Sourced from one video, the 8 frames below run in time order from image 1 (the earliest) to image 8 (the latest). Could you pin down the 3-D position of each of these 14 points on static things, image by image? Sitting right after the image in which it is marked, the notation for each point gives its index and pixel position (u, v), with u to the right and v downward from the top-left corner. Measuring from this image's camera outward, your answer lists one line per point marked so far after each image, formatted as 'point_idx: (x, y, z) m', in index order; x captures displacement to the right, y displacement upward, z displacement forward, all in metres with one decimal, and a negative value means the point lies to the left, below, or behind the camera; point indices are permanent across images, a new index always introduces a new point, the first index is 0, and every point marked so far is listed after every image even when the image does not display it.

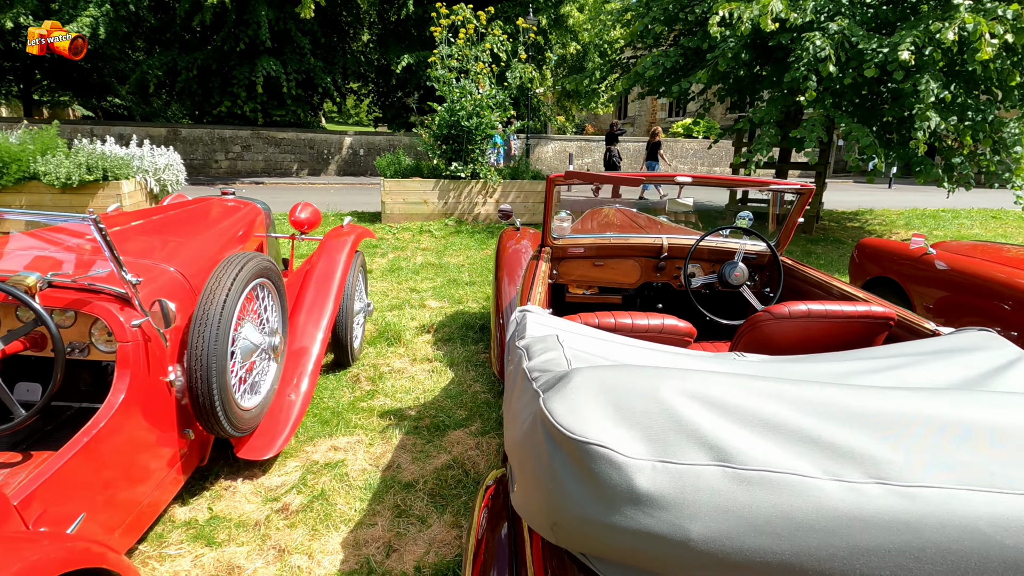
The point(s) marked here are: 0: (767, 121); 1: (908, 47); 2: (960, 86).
0: (+3.1, +2.1, +6.5) m
1: (+3.8, +2.3, +5.2) m
2: (+5.1, +2.3, +6.1) m
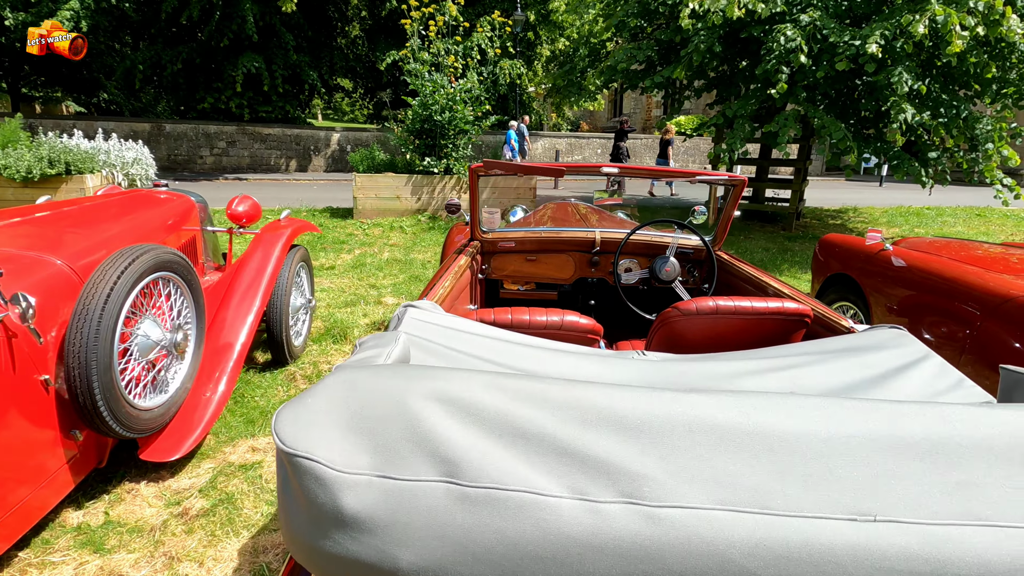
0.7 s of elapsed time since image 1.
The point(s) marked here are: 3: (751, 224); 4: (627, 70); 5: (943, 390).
0: (+2.7, +2.1, +6.4) m
1: (+3.5, +2.4, +5.1) m
2: (+4.7, +2.3, +6.0) m
3: (+3.9, +1.0, +8.7) m
4: (+1.6, +3.0, +7.5) m
5: (+1.1, -0.3, +1.4) m
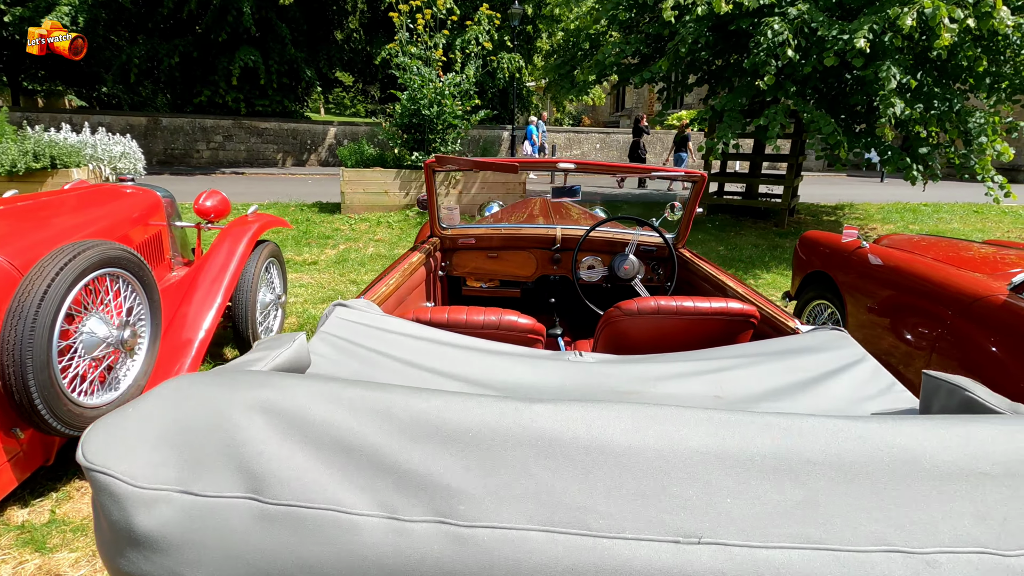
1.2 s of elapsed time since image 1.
0: (+2.6, +2.1, +6.3) m
1: (+3.3, +2.4, +5.0) m
2: (+4.5, +2.3, +5.9) m
3: (+3.7, +1.1, +8.6) m
4: (+1.4, +3.1, +7.4) m
5: (+0.9, -0.3, +1.4) m
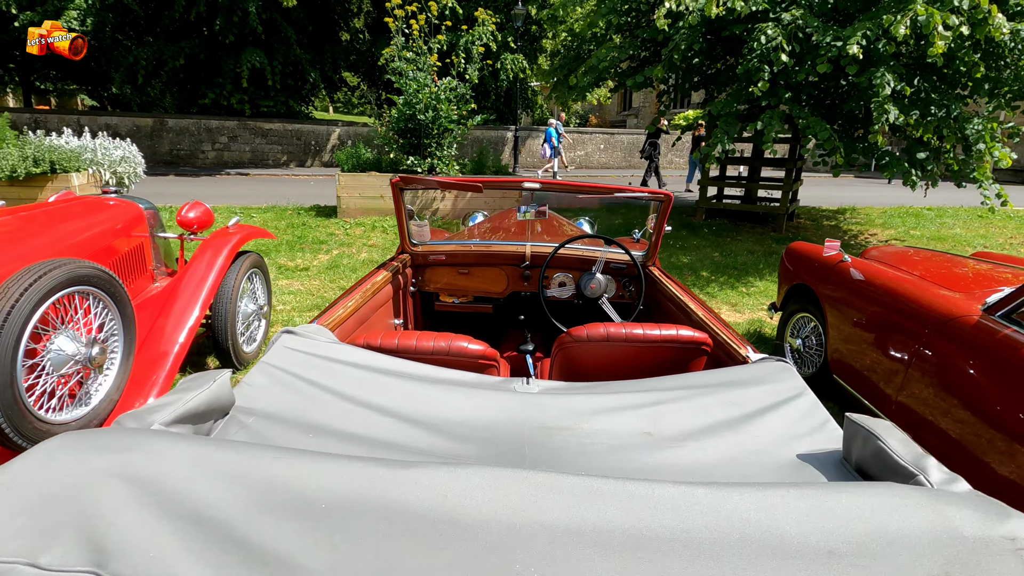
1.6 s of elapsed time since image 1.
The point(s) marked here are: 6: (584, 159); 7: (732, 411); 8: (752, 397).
0: (+2.5, +2.0, +6.3) m
1: (+3.2, +2.3, +5.0) m
2: (+4.5, +2.3, +5.8) m
3: (+3.6, +1.0, +8.5) m
4: (+1.4, +3.0, +7.4) m
5: (+0.7, -0.4, +1.3) m
6: (+2.5, +4.4, +18.4) m
7: (+0.6, -0.3, +1.4) m
8: (+0.7, -0.3, +1.5) m
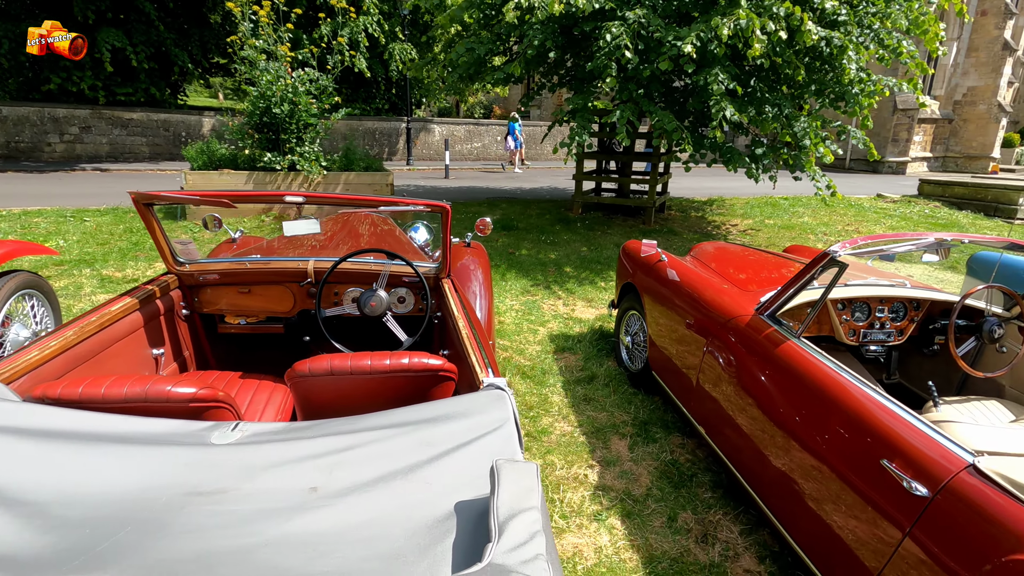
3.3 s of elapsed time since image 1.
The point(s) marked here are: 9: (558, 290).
0: (+0.8, +2.1, +6.4) m
1: (+1.7, +2.4, +5.2) m
2: (+2.8, +2.4, +6.2) m
3: (+1.7, +1.2, +8.8) m
4: (-0.5, +3.1, +7.3) m
5: (-0.1, -0.5, +1.3) m
6: (-1.1, +4.7, +18.3) m
7: (-0.2, -0.4, +1.4) m
8: (-0.2, -0.4, +1.4) m
9: (+0.5, 0.0, +5.7) m
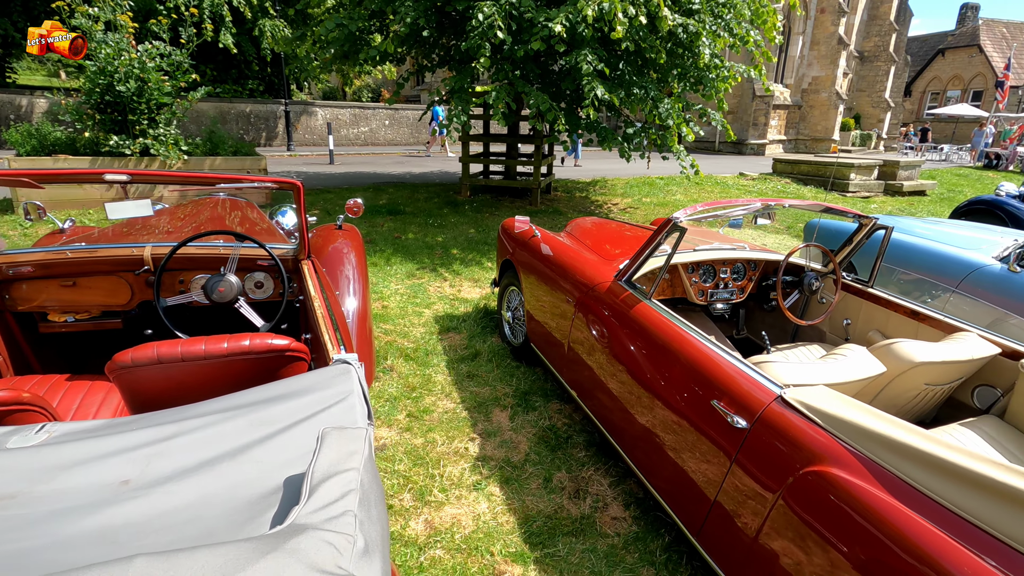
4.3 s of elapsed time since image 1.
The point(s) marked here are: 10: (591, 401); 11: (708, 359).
0: (-0.6, +2.3, +6.4) m
1: (+0.5, +2.6, +5.3) m
2: (+1.4, +2.7, +6.5) m
3: (-0.2, +1.5, +8.9) m
4: (-2.1, +3.2, +7.0) m
5: (-0.5, -0.4, +1.3) m
6: (-4.7, +5.0, +17.6) m
7: (-0.6, -0.3, +1.3) m
8: (-0.6, -0.3, +1.4) m
9: (-0.7, +0.2, +5.7) m
10: (+0.5, -0.7, +3.0) m
11: (+0.8, -0.3, +2.1) m
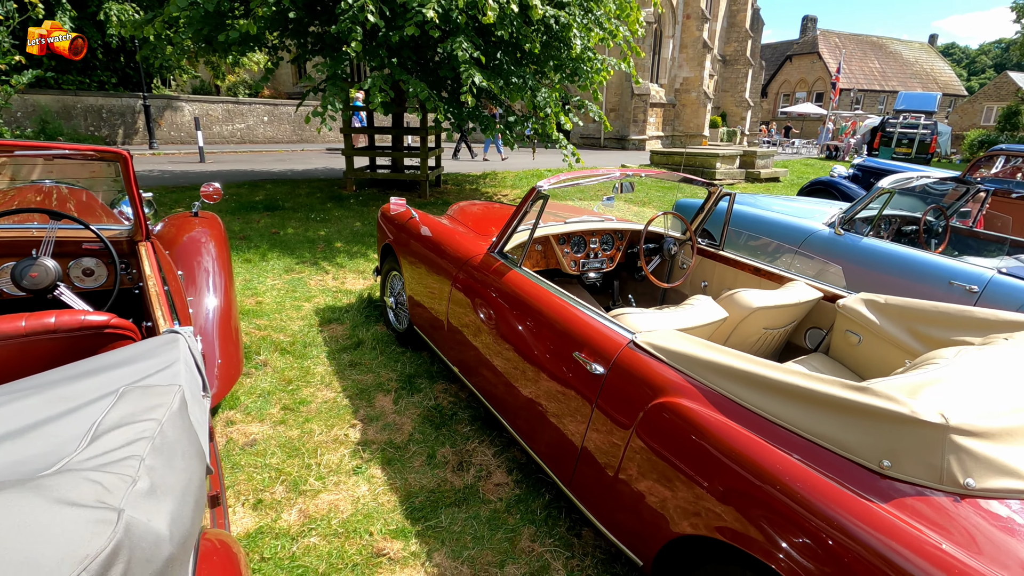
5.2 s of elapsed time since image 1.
0: (-2.0, +2.4, +6.1) m
1: (-0.8, +2.7, +5.3) m
2: (-0.1, +2.9, +6.6) m
3: (-2.0, +1.5, +8.7) m
4: (-3.6, +3.2, +6.4) m
5: (-0.8, -0.3, +1.1) m
6: (-8.2, +4.8, +16.4) m
7: (-1.0, -0.3, +1.1) m
8: (-0.9, -0.2, +1.2) m
9: (-1.9, +0.2, +5.4) m
10: (-0.2, -0.5, +3.1) m
11: (+0.3, -0.1, +2.2) m
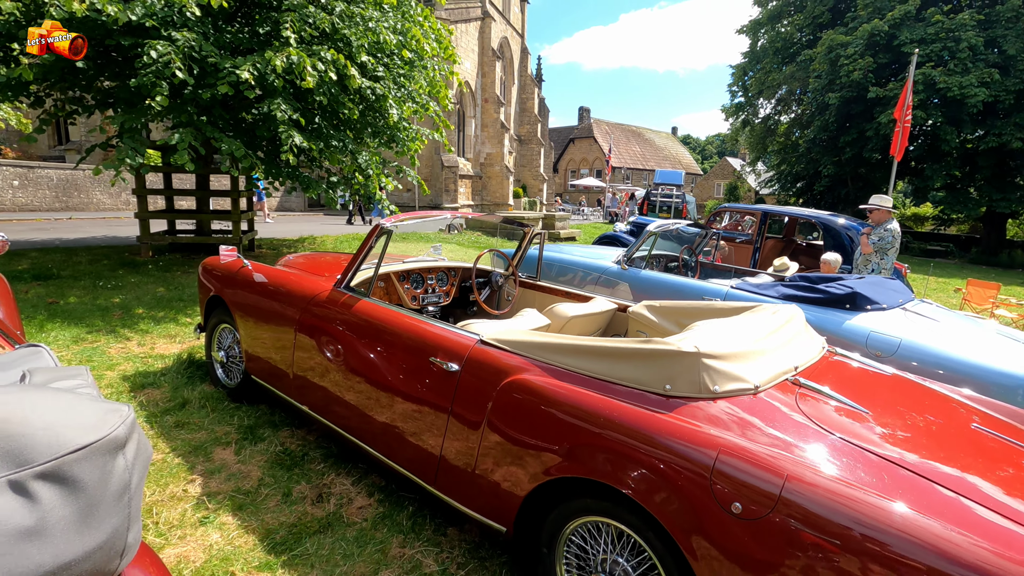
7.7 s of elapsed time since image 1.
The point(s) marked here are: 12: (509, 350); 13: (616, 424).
0: (-4.0, +1.6, +5.7) m
1: (-2.6, +2.2, +5.3) m
2: (-2.4, +2.2, +6.8) m
3: (-4.7, +0.5, +8.0) m
4: (-5.7, +2.3, +5.6) m
5: (-1.0, -0.3, +1.1) m
6: (-13.4, +2.3, +13.6) m
7: (-1.2, -0.3, +1.1) m
8: (-1.2, -0.2, +1.2) m
9: (-3.5, -0.4, +4.9) m
10: (-1.1, -0.7, +3.1) m
11: (-0.4, -0.2, +2.5) m
12: (0.0, -0.3, +2.2) m
13: (+0.3, -0.4, +1.8) m
